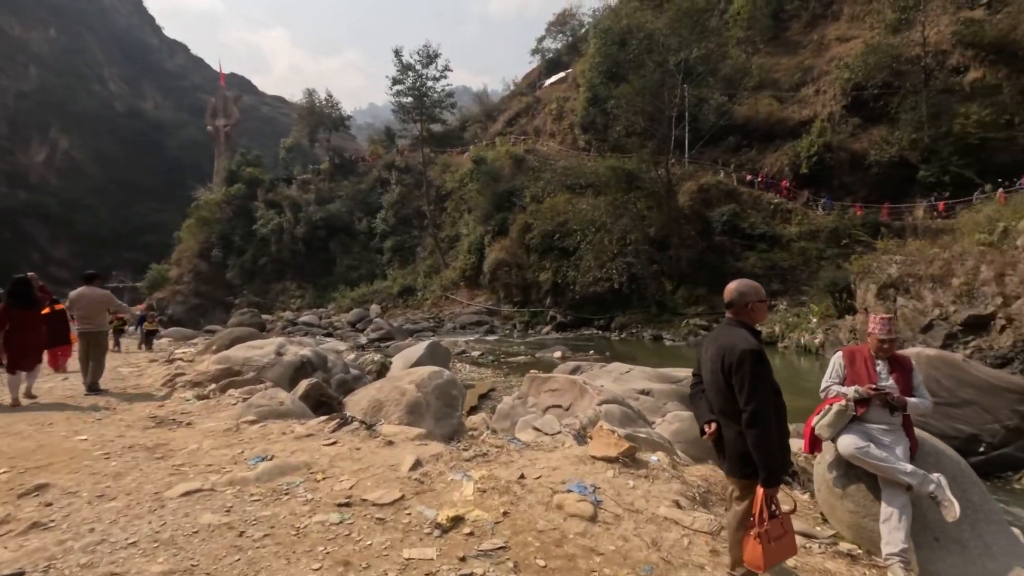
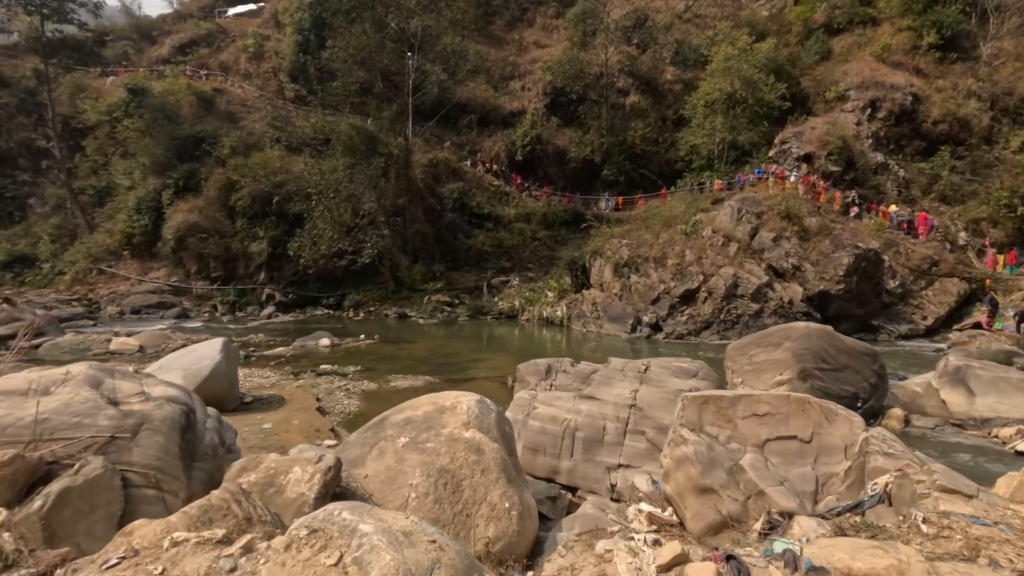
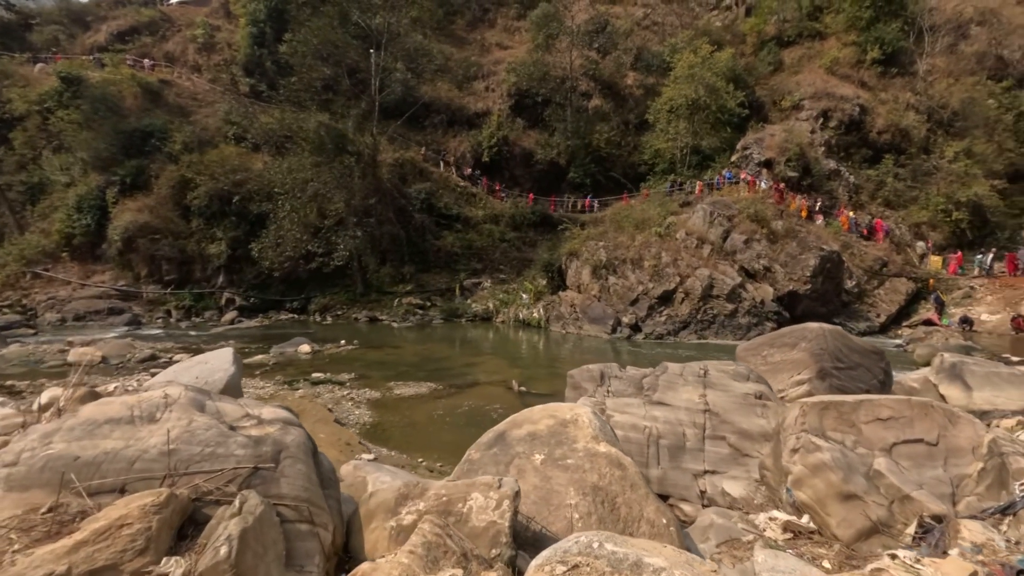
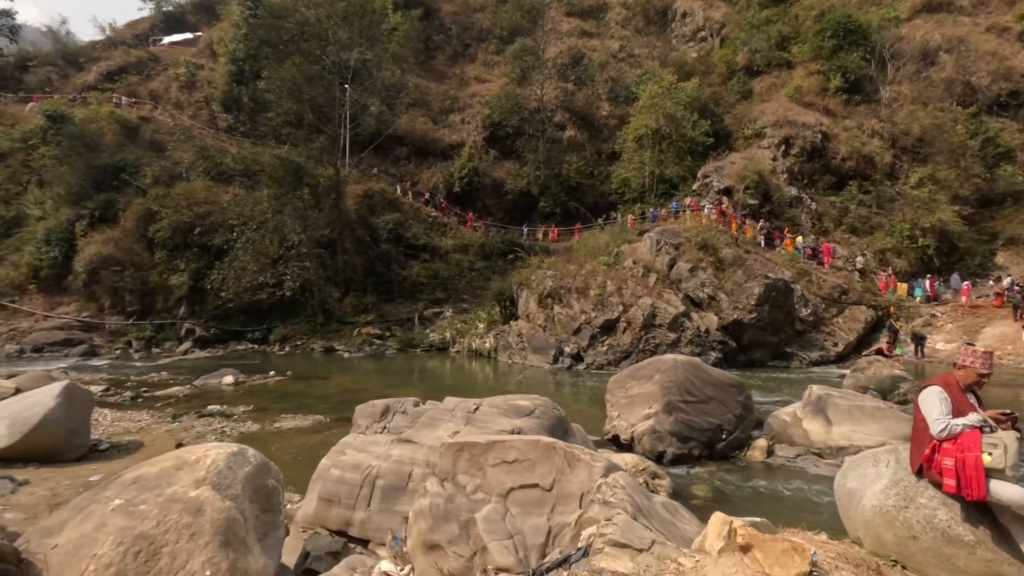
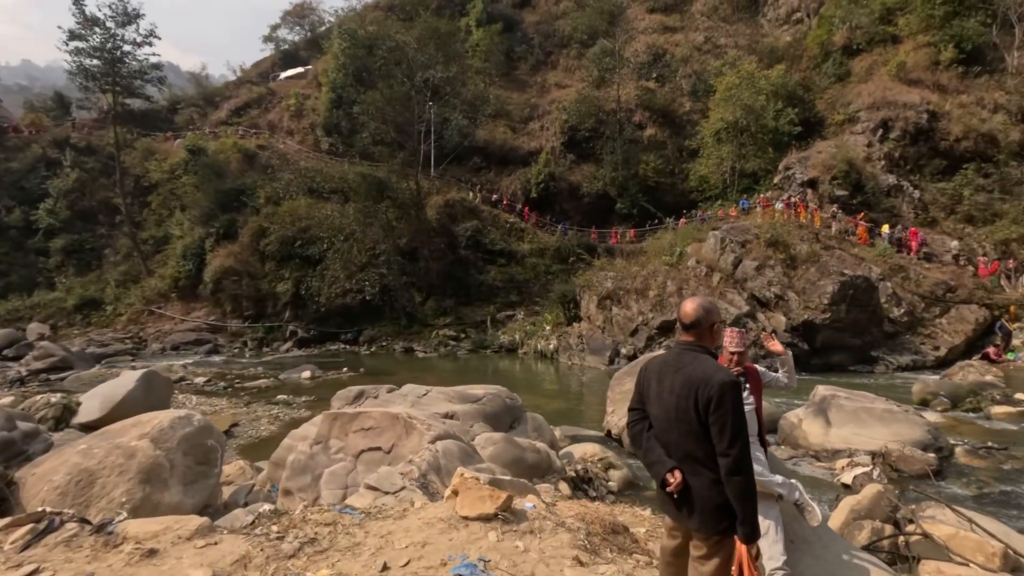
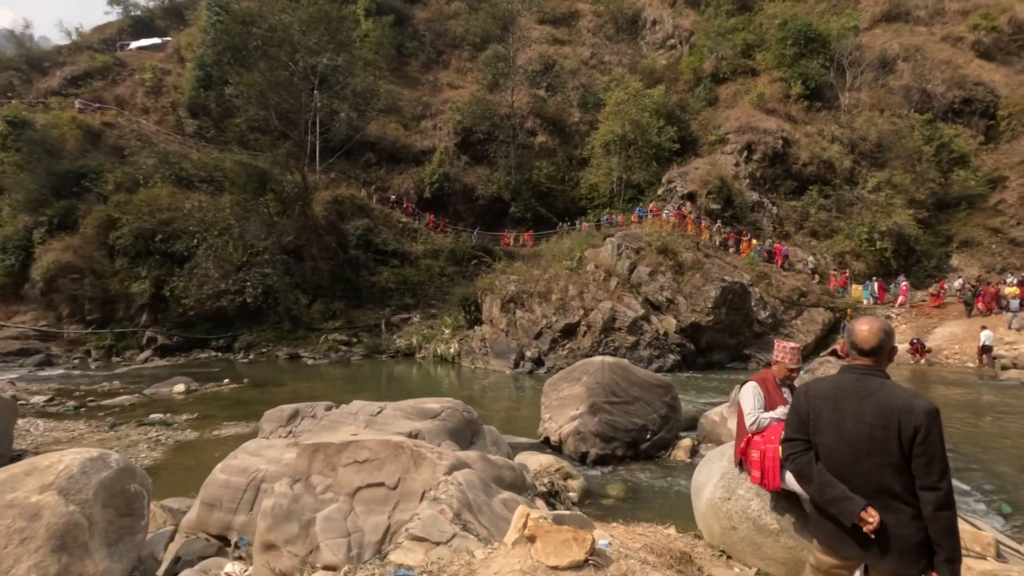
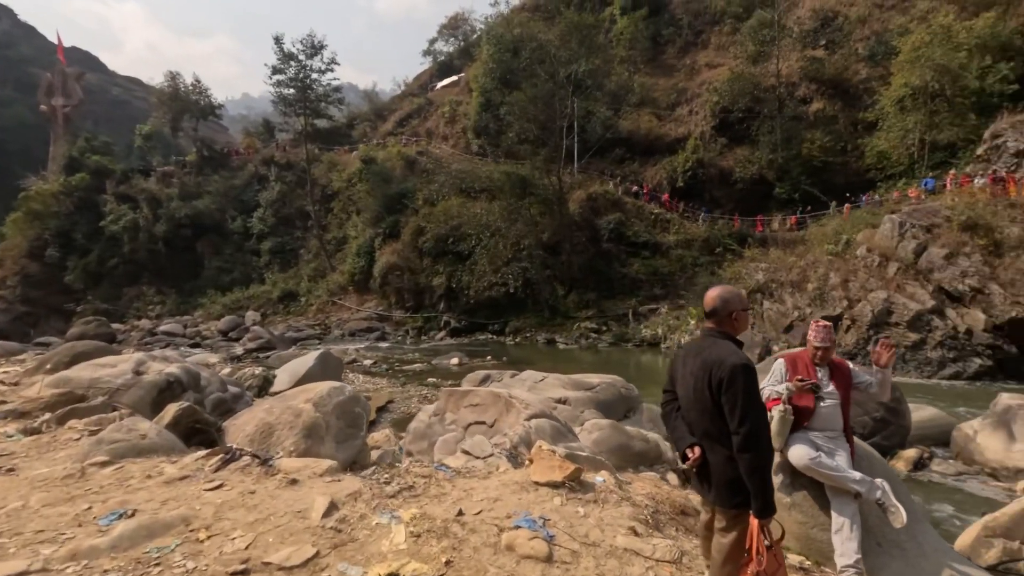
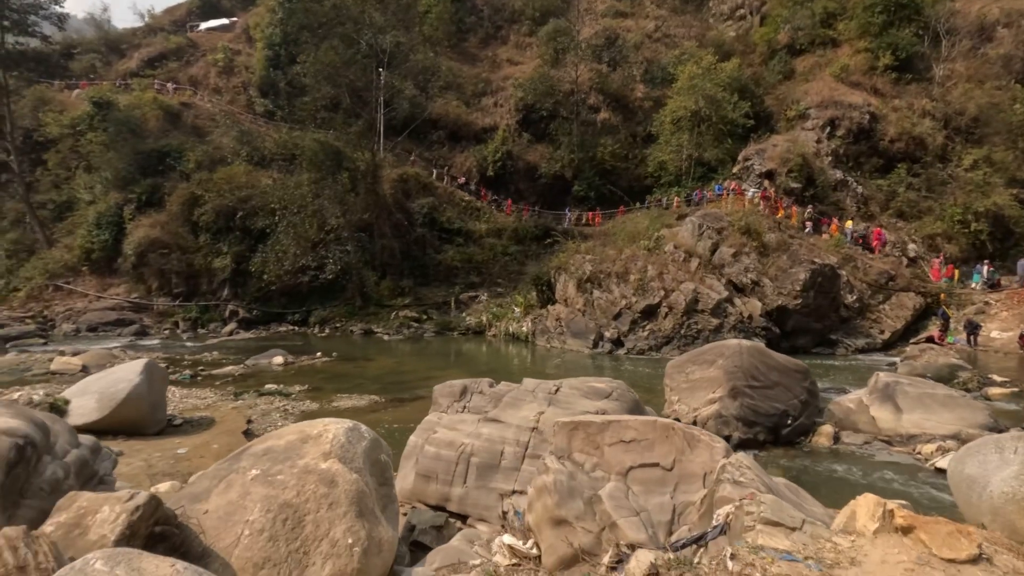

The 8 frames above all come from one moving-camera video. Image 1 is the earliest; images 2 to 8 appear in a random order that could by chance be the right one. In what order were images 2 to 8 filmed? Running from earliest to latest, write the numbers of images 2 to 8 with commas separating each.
7, 5, 6, 4, 8, 2, 3
